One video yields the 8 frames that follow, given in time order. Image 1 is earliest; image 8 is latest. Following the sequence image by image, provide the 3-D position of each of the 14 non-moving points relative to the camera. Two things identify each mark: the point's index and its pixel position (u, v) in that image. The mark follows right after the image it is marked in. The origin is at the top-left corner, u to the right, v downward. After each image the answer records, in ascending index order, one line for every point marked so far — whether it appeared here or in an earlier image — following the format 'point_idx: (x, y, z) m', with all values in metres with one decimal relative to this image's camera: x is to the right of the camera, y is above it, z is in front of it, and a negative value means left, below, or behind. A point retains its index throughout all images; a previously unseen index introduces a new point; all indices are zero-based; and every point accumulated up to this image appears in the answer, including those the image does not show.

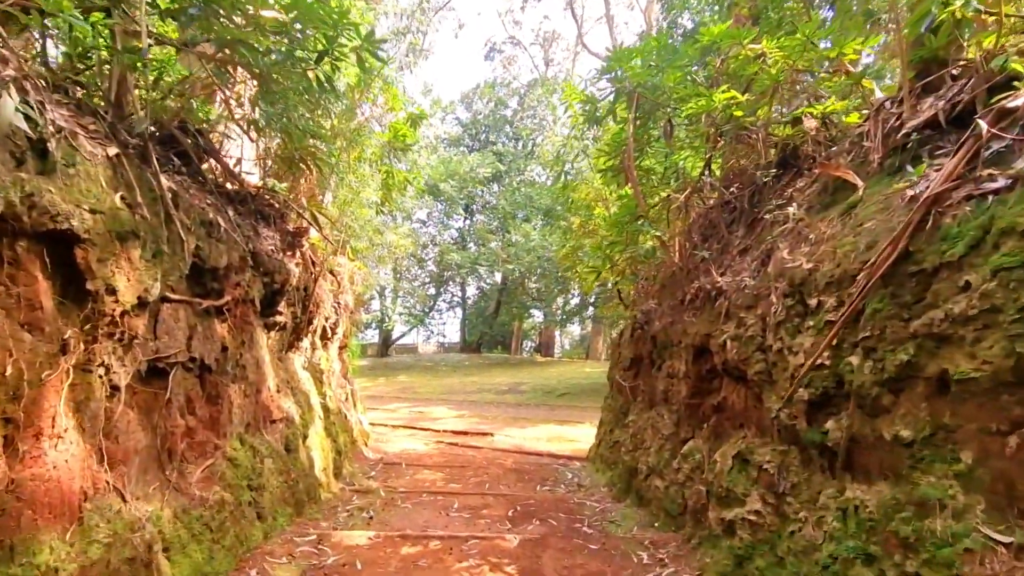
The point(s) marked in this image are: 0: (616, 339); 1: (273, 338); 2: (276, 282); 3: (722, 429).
0: (+1.3, -0.6, +7.3) m
1: (-2.0, -0.4, +5.1) m
2: (-1.8, 0.0, +4.7) m
3: (+1.4, -0.9, +4.1) m
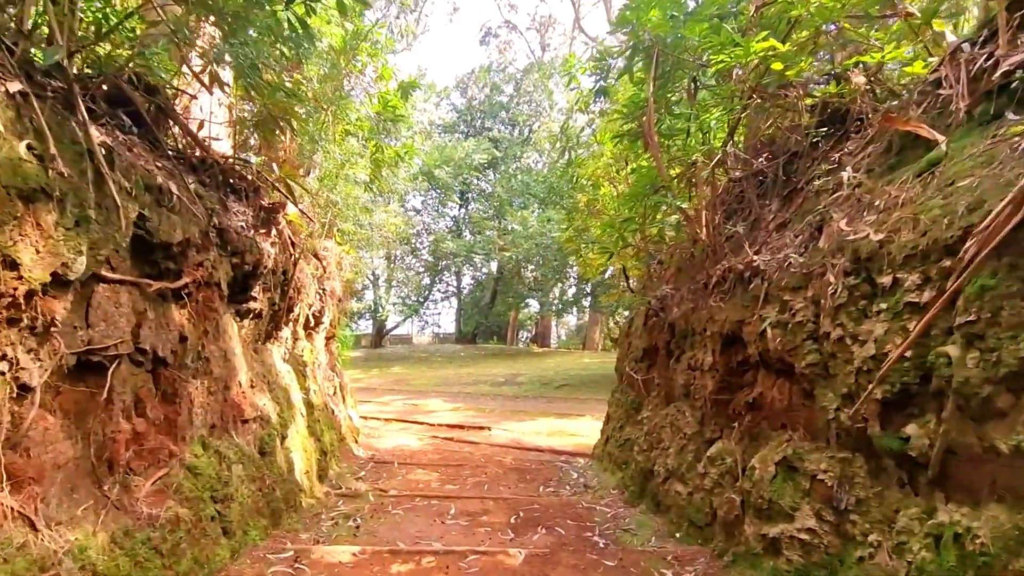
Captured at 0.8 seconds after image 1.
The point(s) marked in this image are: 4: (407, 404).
0: (+1.3, -0.5, +6.8) m
1: (-2.0, -0.3, +4.6) m
2: (-1.8, +0.2, +4.1) m
3: (+1.5, -0.8, +3.5) m
4: (-2.3, -2.6, +13.4) m
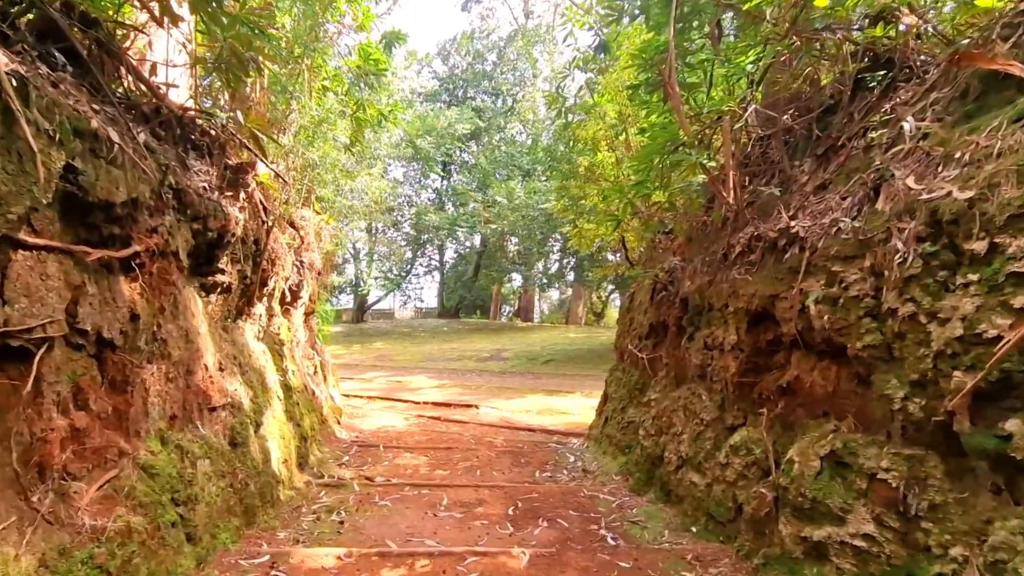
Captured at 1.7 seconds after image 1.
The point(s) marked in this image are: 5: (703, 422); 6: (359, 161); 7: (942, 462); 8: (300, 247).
0: (+1.2, -0.2, +6.4) m
1: (-2.0, -0.1, +4.1) m
2: (-1.8, +0.3, +3.6) m
3: (+1.5, -0.7, +3.2) m
4: (-2.6, -2.0, +13.0) m
5: (+1.2, -0.9, +3.9) m
6: (-1.9, +1.6, +7.3) m
7: (+1.6, -0.7, +2.3) m
8: (-2.2, +0.4, +6.2) m
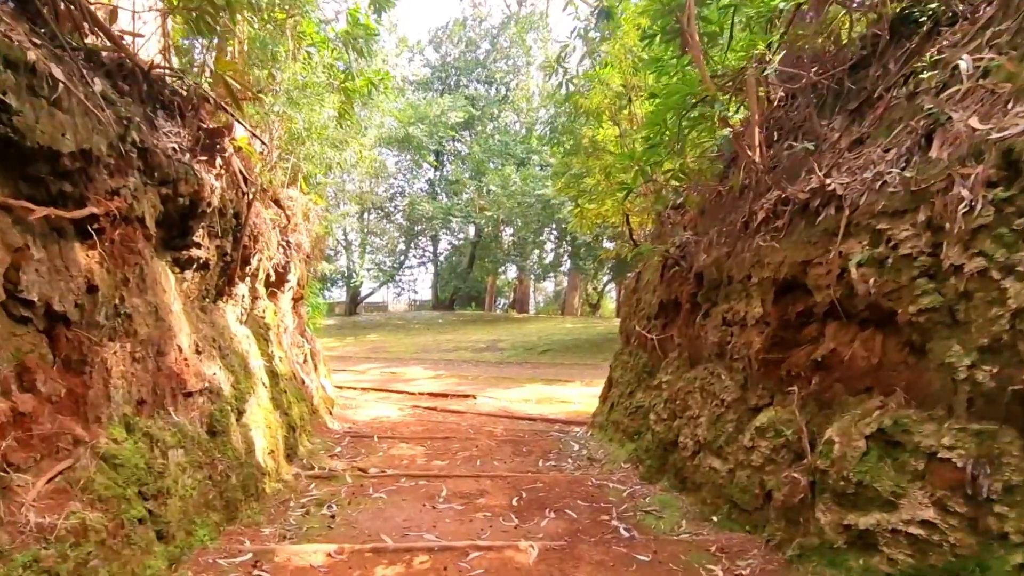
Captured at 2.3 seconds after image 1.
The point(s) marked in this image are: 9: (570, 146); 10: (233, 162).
0: (+1.2, 0.0, +6.1) m
1: (-2.0, 0.0, +3.7) m
2: (-1.8, +0.5, +3.3) m
3: (+1.5, -0.5, +2.9) m
4: (-2.7, -1.8, +12.7) m
5: (+1.3, -0.7, +3.6) m
6: (-1.9, +1.7, +7.0) m
7: (+1.7, -0.5, +2.0) m
8: (-2.2, +0.6, +5.8) m
9: (+0.7, +1.8, +7.5) m
10: (-1.8, +0.8, +4.0) m
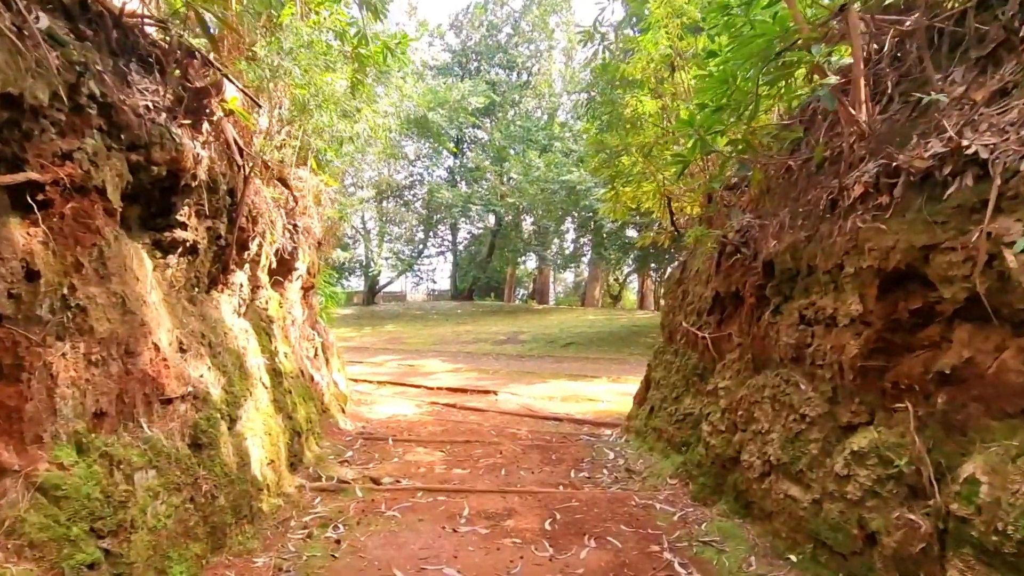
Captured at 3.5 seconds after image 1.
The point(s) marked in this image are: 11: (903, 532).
0: (+1.5, +0.1, +5.4) m
1: (-1.8, +0.1, +3.2) m
2: (-1.6, +0.6, +2.7) m
3: (+1.7, -0.5, +2.2) m
4: (-2.2, -1.6, +12.2) m
5: (+1.5, -0.7, +3.0) m
6: (-1.6, +1.9, +6.4) m
7: (+1.8, -0.5, +1.3) m
8: (-1.9, +0.7, +5.3) m
9: (+1.1, +1.9, +6.9) m
10: (-1.6, +0.9, +3.4) m
11: (+1.5, -0.9, +2.3) m
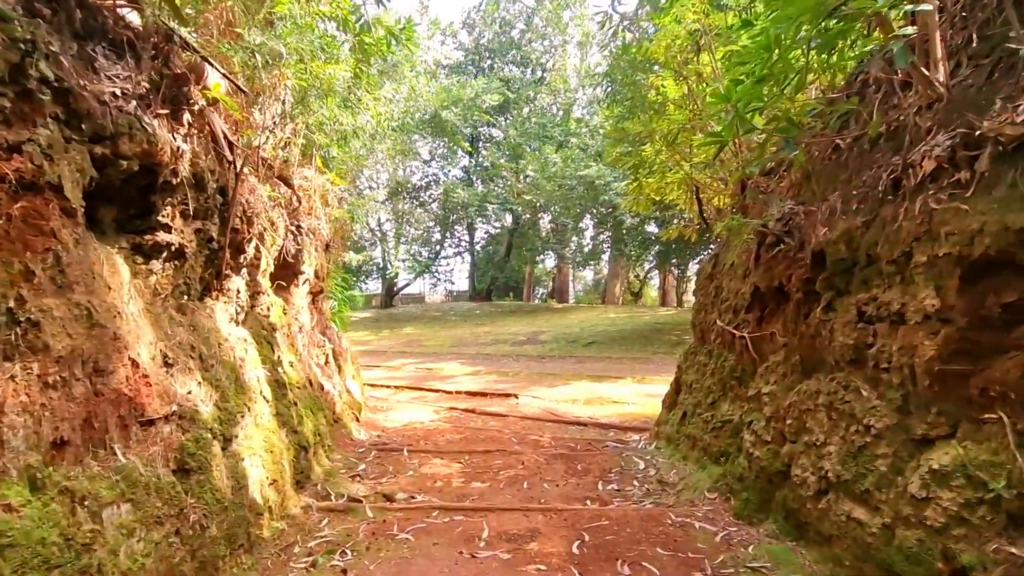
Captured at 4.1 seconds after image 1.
0: (+1.6, +0.2, +5.1) m
1: (-1.7, +0.1, +2.9) m
2: (-1.5, +0.5, +2.4) m
3: (+1.7, -0.4, +1.8) m
4: (-1.8, -1.6, +11.9) m
5: (+1.6, -0.6, +2.6) m
6: (-1.5, +1.8, +6.1) m
7: (+1.8, -0.4, +0.9) m
8: (-1.8, +0.7, +5.0) m
9: (+1.2, +1.9, +6.5) m
10: (-1.6, +0.9, +3.1) m
11: (+1.6, -0.9, +1.9) m
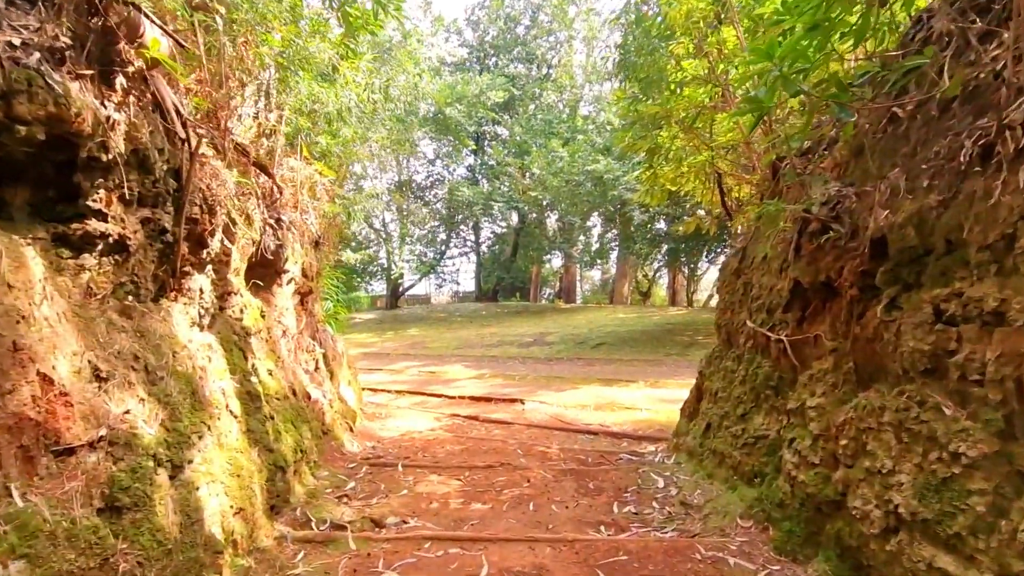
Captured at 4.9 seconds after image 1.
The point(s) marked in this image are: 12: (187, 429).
0: (+1.6, +0.2, +4.5) m
1: (-1.7, +0.1, +2.4) m
2: (-1.6, +0.5, +2.0) m
3: (+1.7, -0.4, +1.3) m
4: (-1.7, -1.6, +11.4) m
5: (+1.6, -0.6, +2.1) m
6: (-1.4, +1.8, +5.7) m
7: (+1.8, -0.4, +0.4) m
8: (-1.8, +0.7, +4.5) m
9: (+1.2, +1.9, +6.0) m
10: (-1.6, +0.9, +2.6) m
11: (+1.6, -0.9, +1.4) m
12: (-1.5, -0.6, +2.7) m
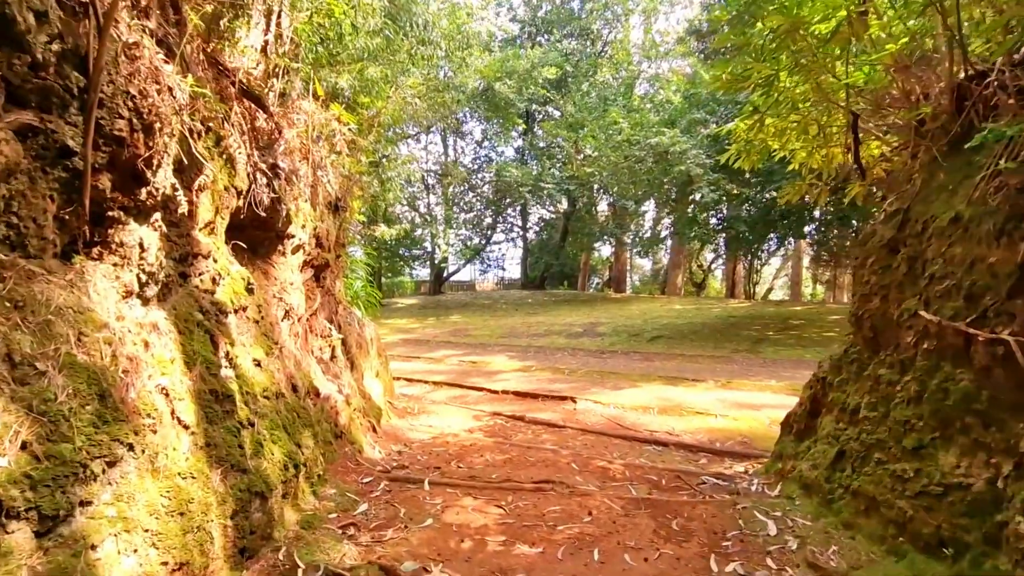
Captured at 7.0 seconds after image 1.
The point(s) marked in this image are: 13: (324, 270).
0: (+2.0, +0.3, +3.3) m
1: (-1.5, +0.2, +1.5) m
2: (-1.4, +0.7, +1.0) m
3: (+1.8, -0.4, +0.1) m
4: (-0.9, -1.3, +10.5) m
5: (+1.7, -0.5, +0.9) m
6: (-0.9, +2.0, +4.6) m
7: (+1.8, -0.4, -0.8) m
8: (-1.4, +0.8, +3.6) m
9: (+1.8, +2.1, +4.8) m
10: (-1.3, +1.0, +1.7) m
11: (+1.7, -0.8, +0.2) m
12: (-1.3, -0.5, +1.8) m
13: (-1.5, +0.1, +4.8) m
